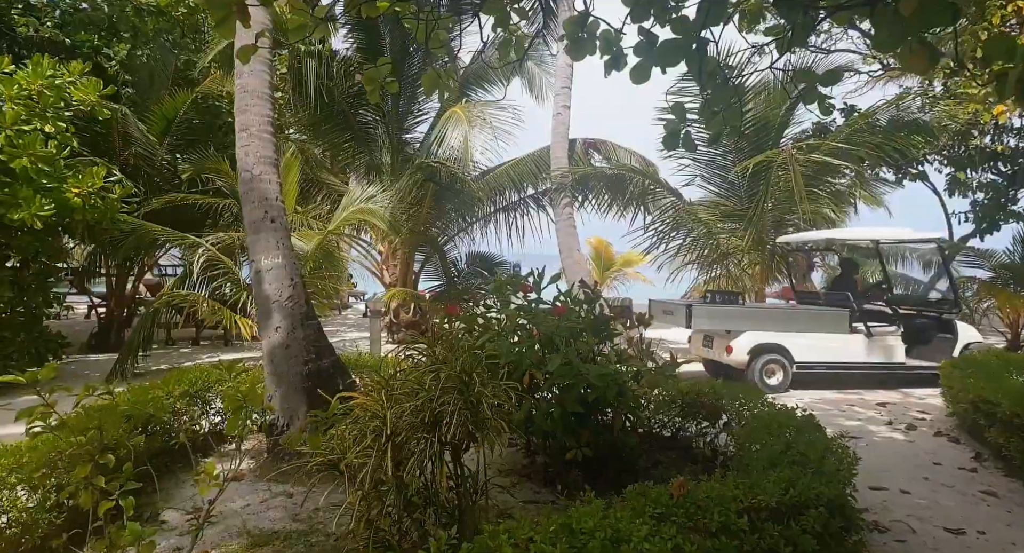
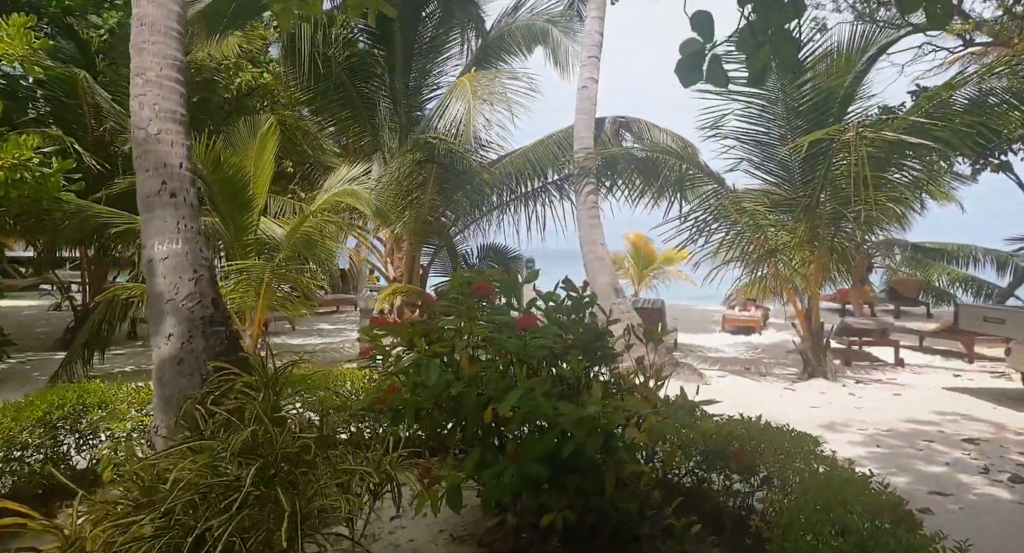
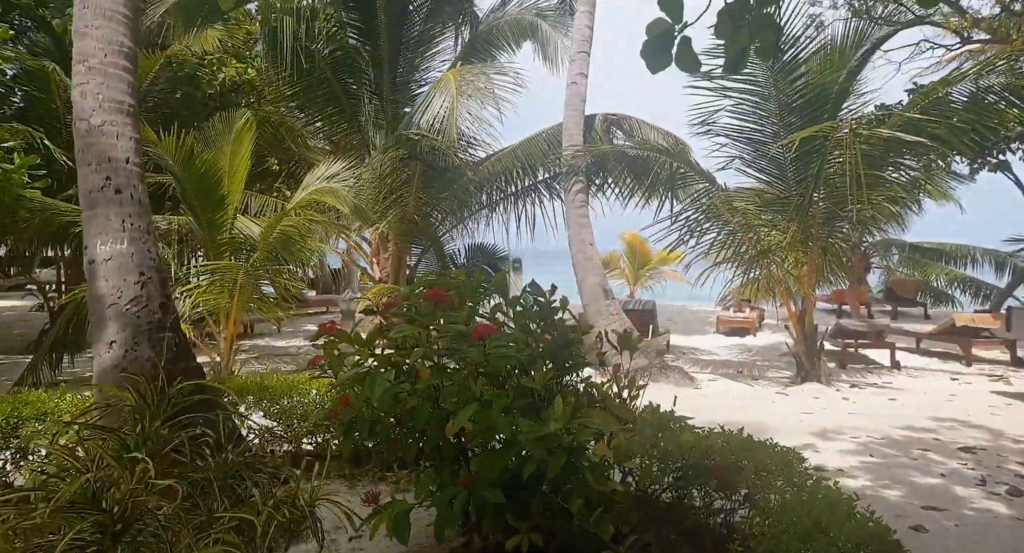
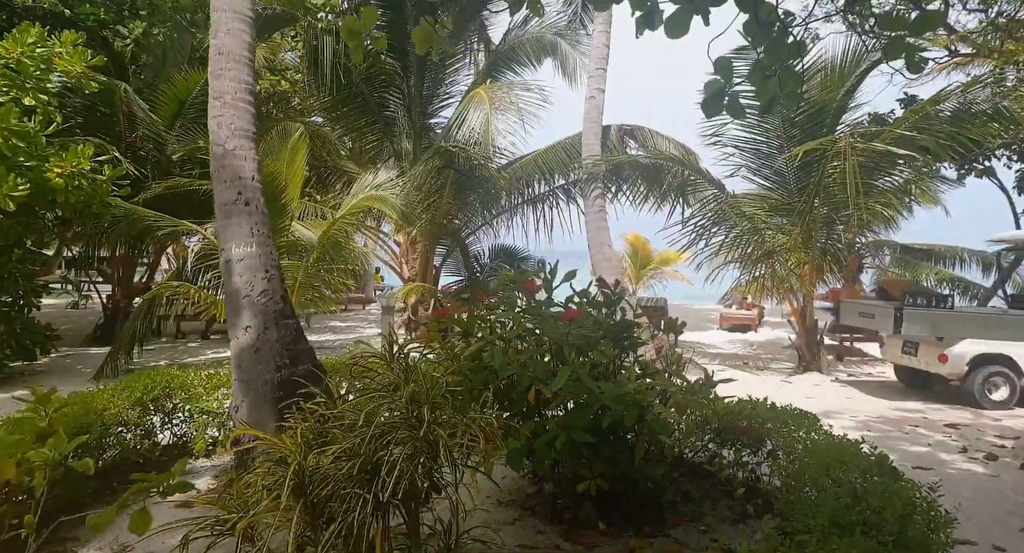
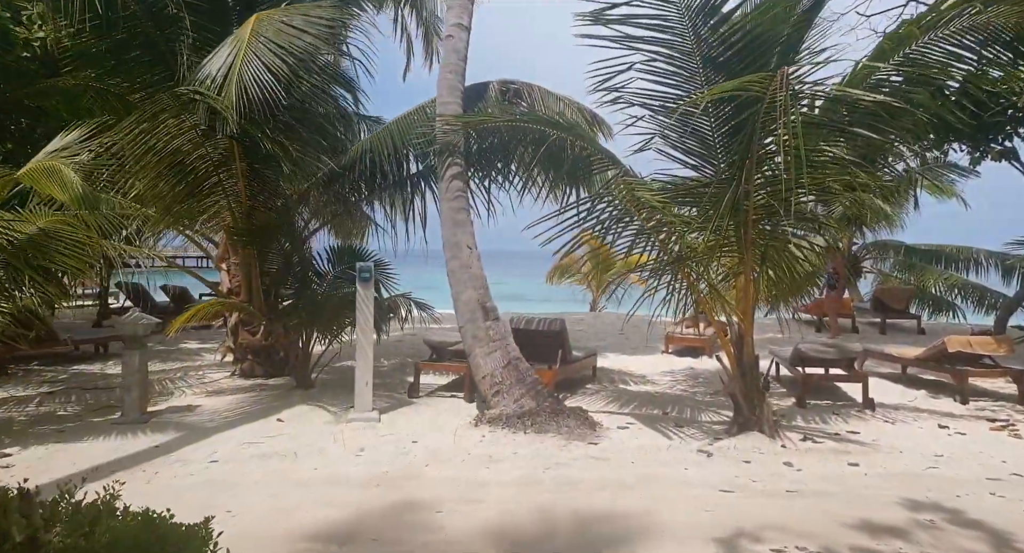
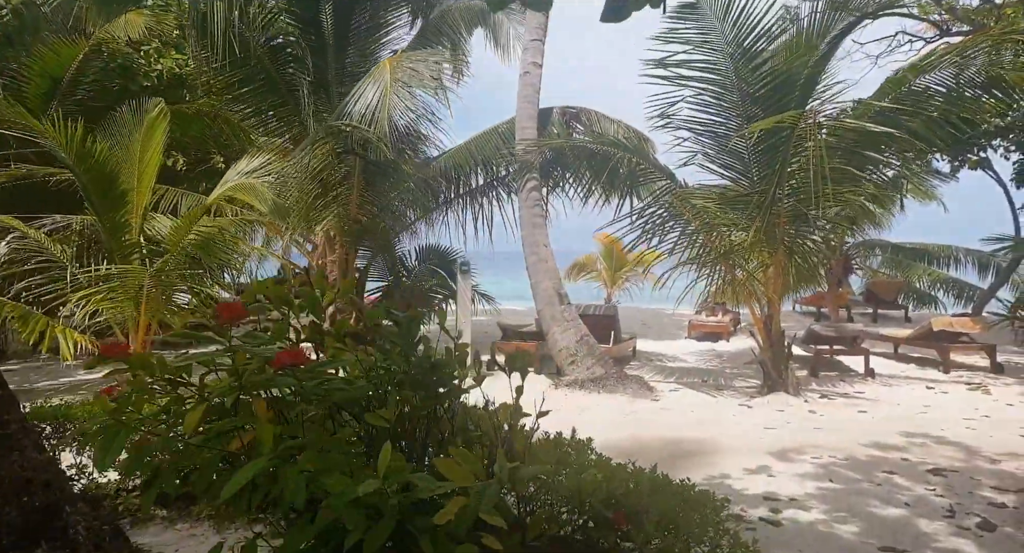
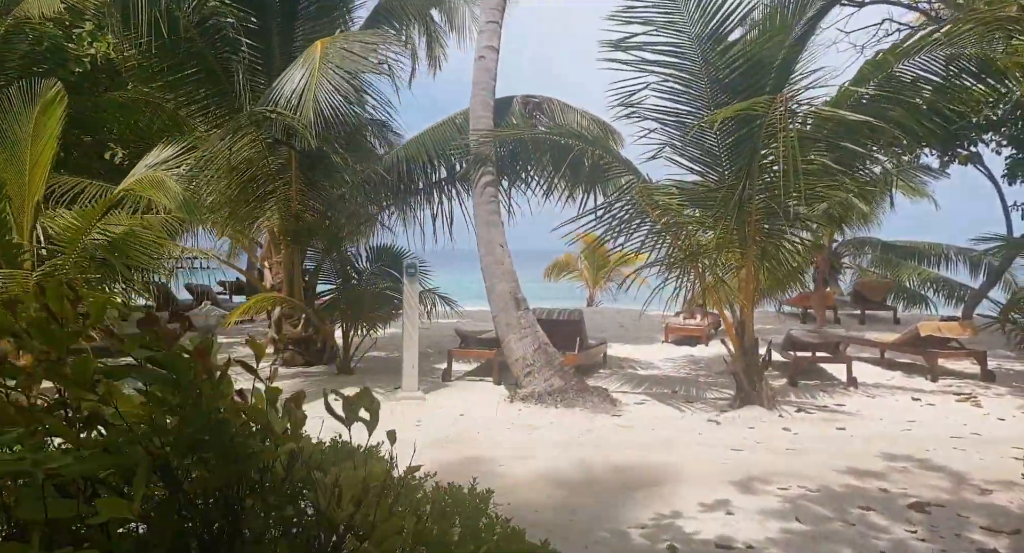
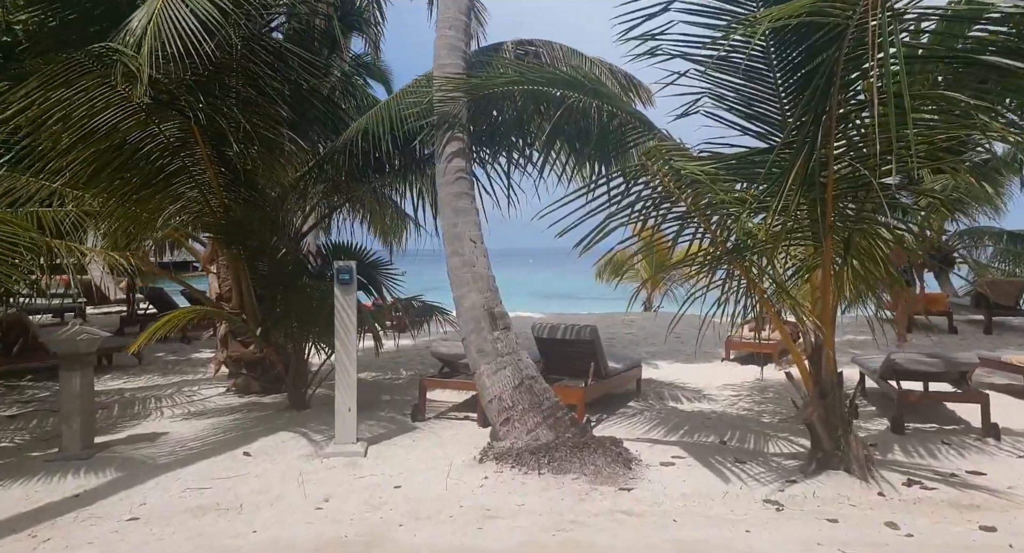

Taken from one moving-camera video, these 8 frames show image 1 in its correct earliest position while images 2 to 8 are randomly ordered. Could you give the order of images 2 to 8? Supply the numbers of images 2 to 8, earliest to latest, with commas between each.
4, 2, 3, 6, 7, 5, 8
